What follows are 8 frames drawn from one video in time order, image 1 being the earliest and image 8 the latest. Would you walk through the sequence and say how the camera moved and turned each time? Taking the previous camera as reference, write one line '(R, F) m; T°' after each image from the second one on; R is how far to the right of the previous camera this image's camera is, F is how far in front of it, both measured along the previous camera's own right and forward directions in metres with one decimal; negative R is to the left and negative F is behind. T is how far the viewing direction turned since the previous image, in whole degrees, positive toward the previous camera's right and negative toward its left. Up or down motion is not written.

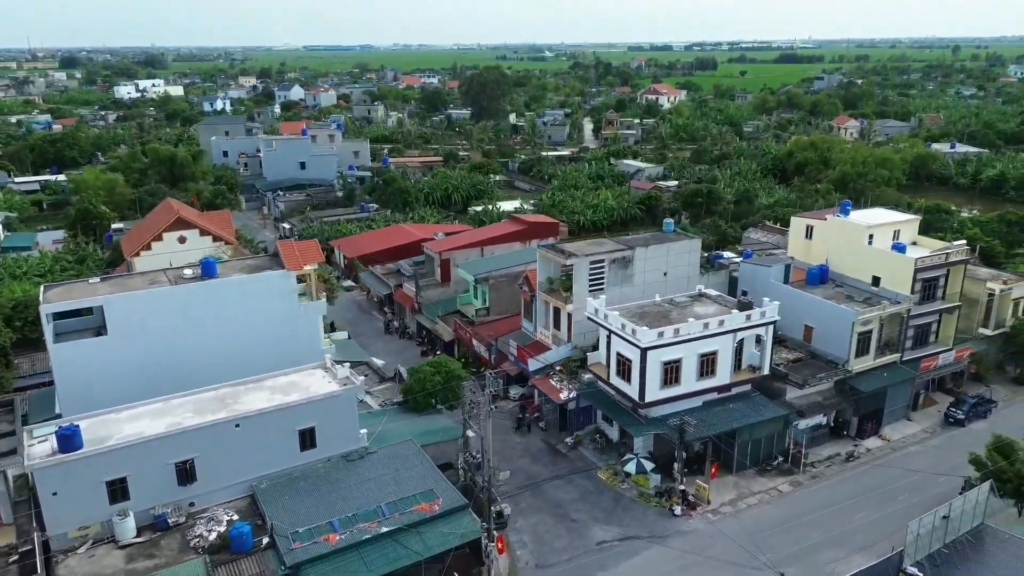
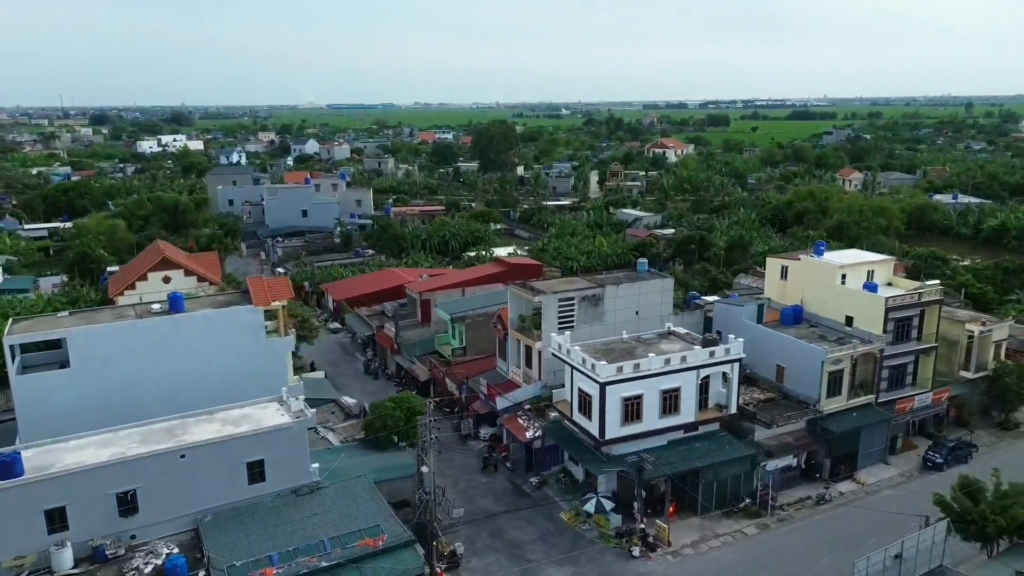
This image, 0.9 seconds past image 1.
(+1.7, +0.1) m; -1°
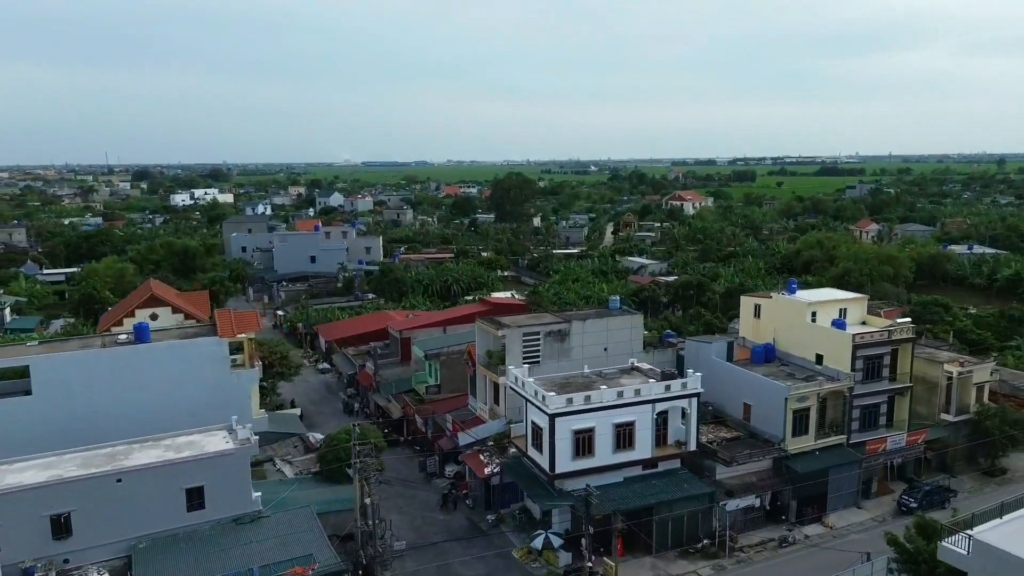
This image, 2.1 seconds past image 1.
(+2.3, +0.1) m; -2°
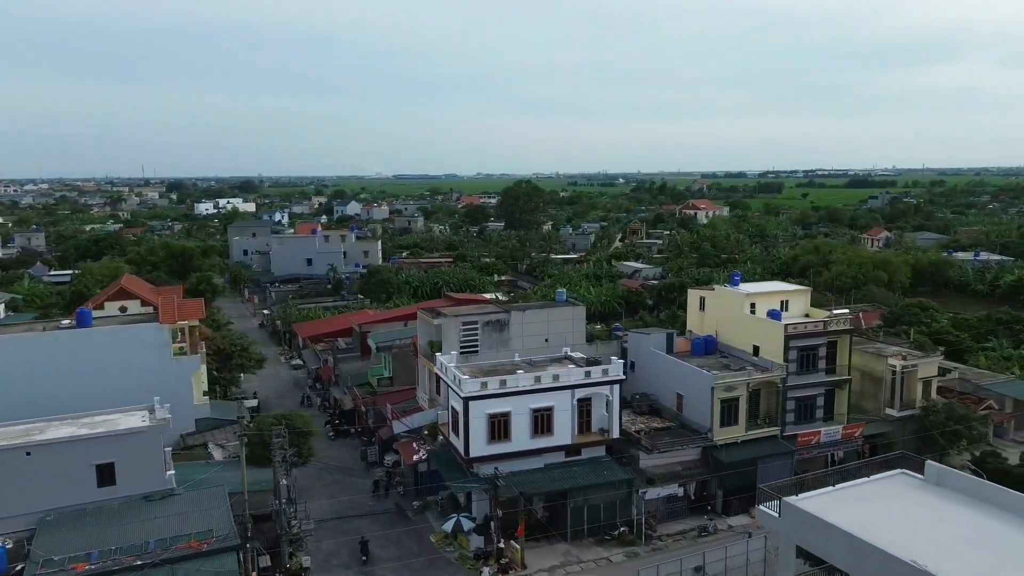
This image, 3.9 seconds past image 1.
(+3.2, 0.0) m; -2°
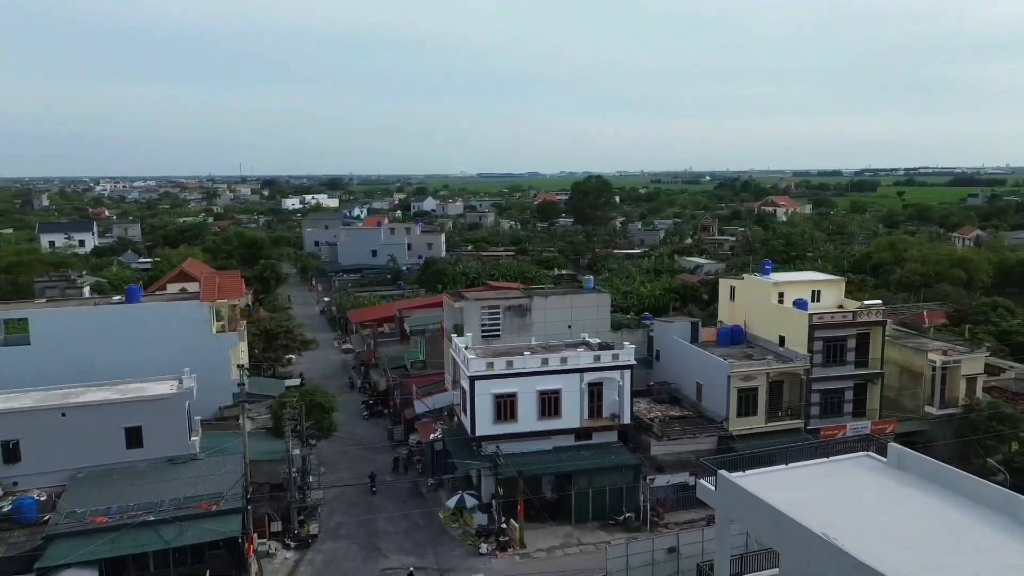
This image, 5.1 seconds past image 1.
(+2.1, 0.0) m; -6°
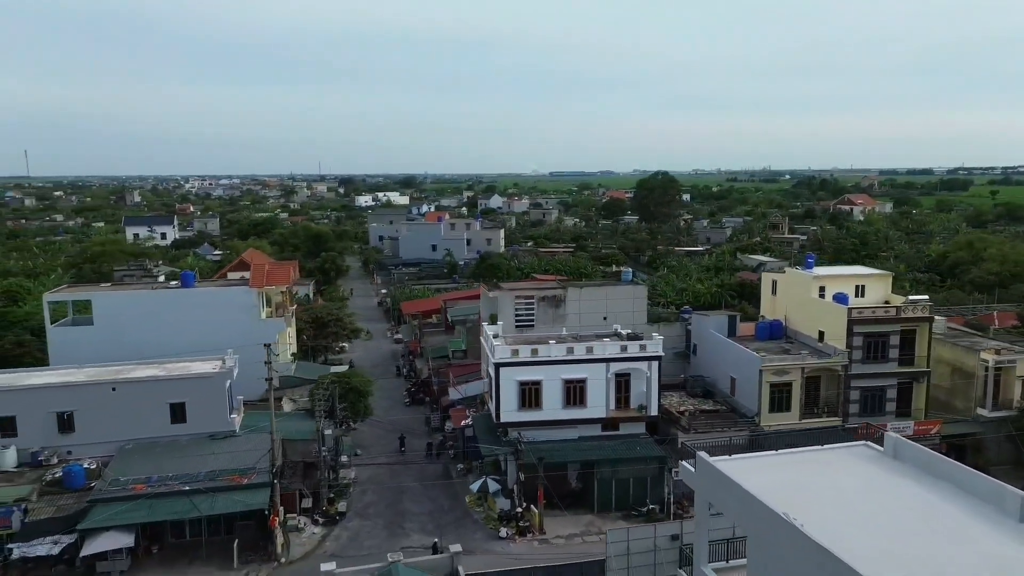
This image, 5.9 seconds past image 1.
(+1.3, -0.1) m; -5°
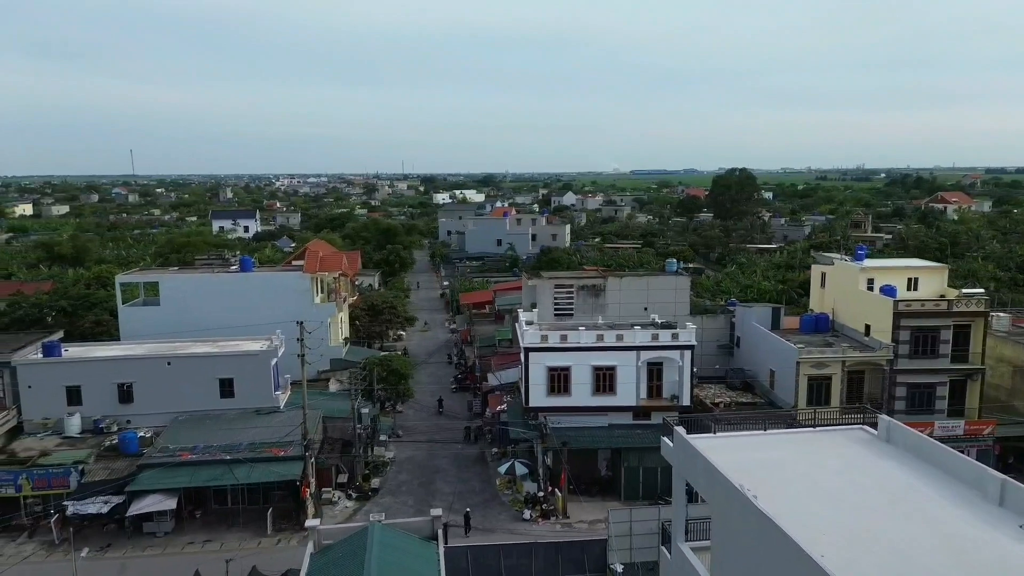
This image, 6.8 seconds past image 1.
(+1.4, -0.2) m; -6°
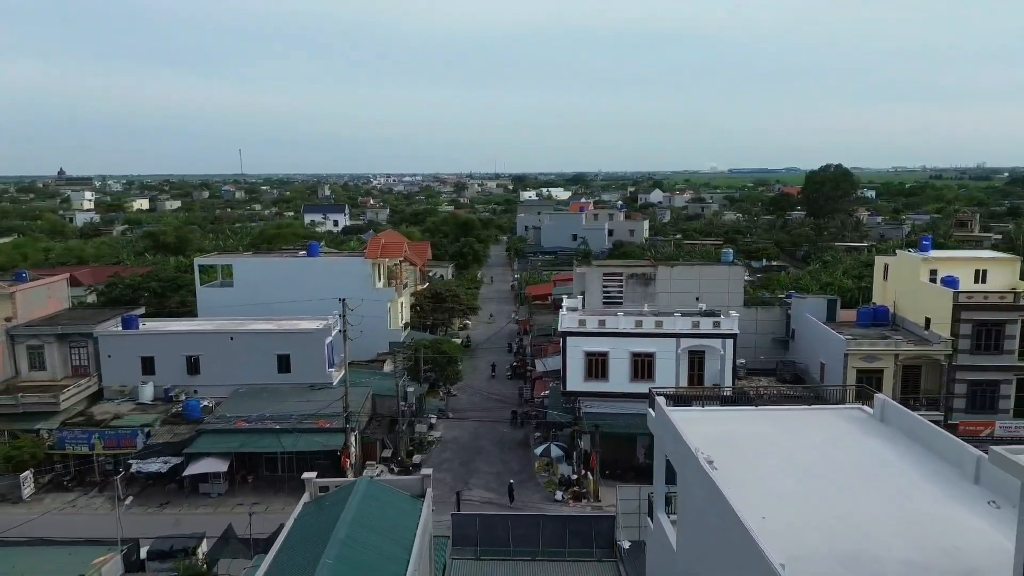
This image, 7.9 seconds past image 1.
(+1.5, -0.2) m; -7°
